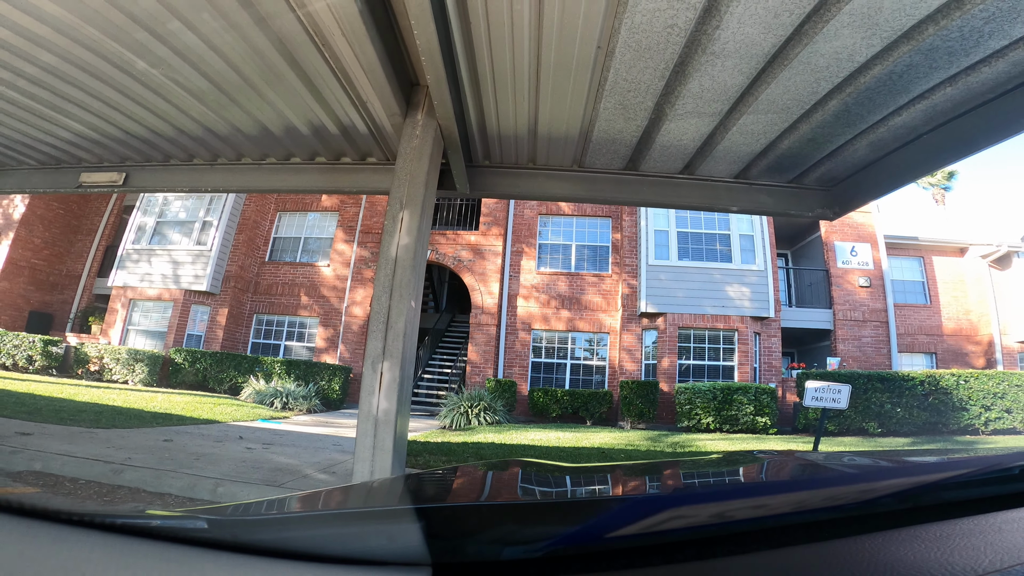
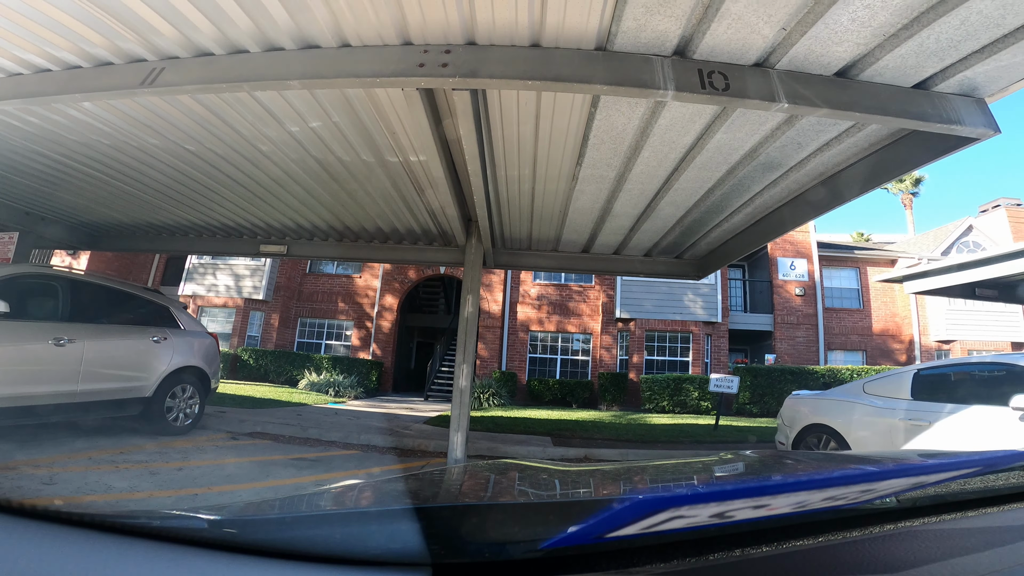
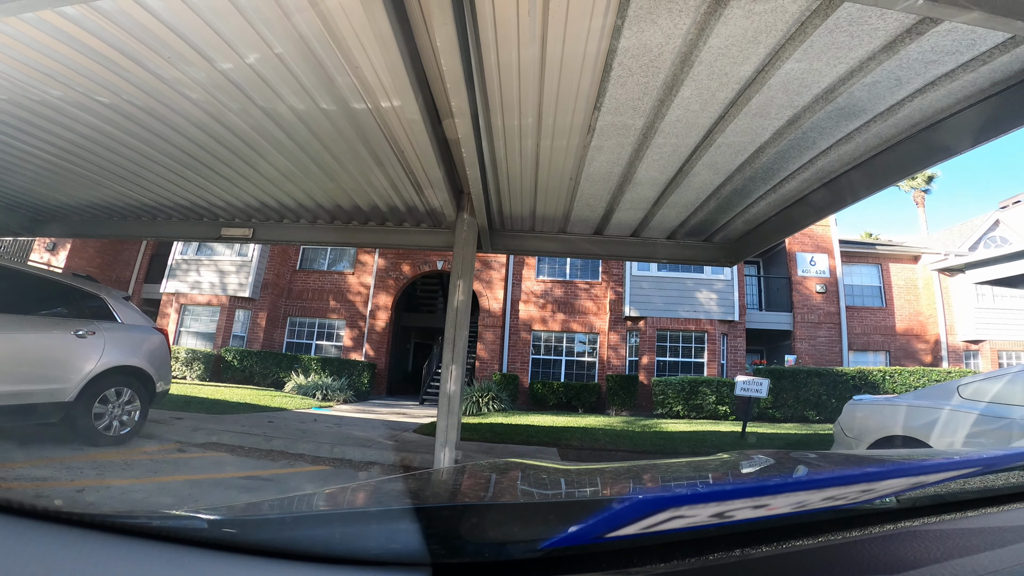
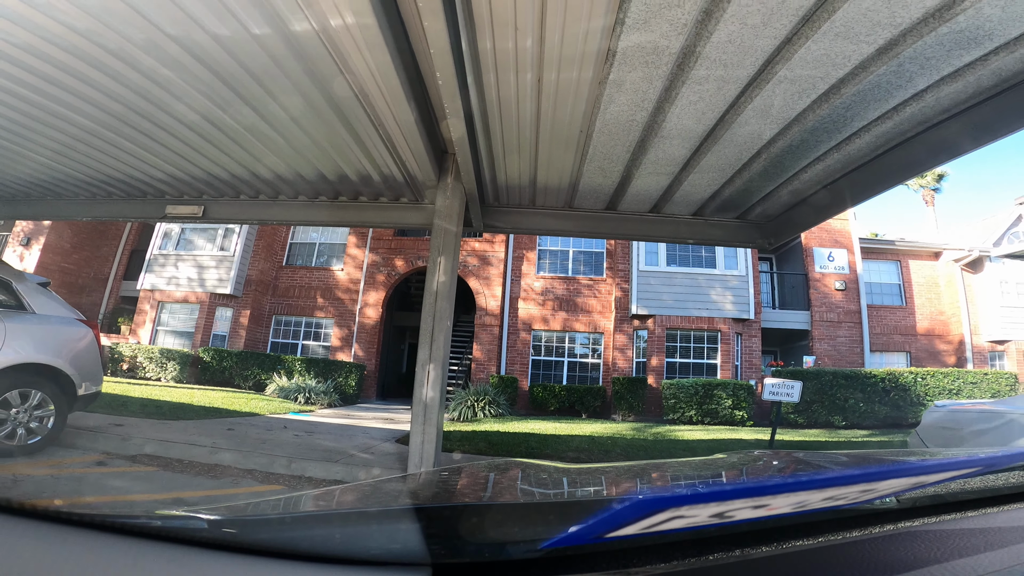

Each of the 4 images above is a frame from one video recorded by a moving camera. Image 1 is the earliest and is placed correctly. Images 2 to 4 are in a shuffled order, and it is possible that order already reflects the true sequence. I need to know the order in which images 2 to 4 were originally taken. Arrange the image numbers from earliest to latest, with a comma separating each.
4, 3, 2
